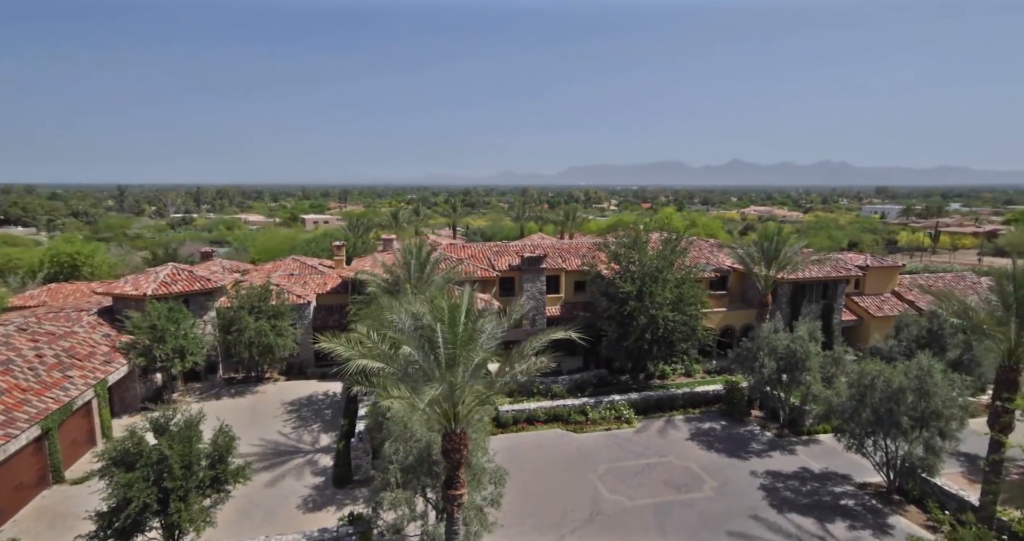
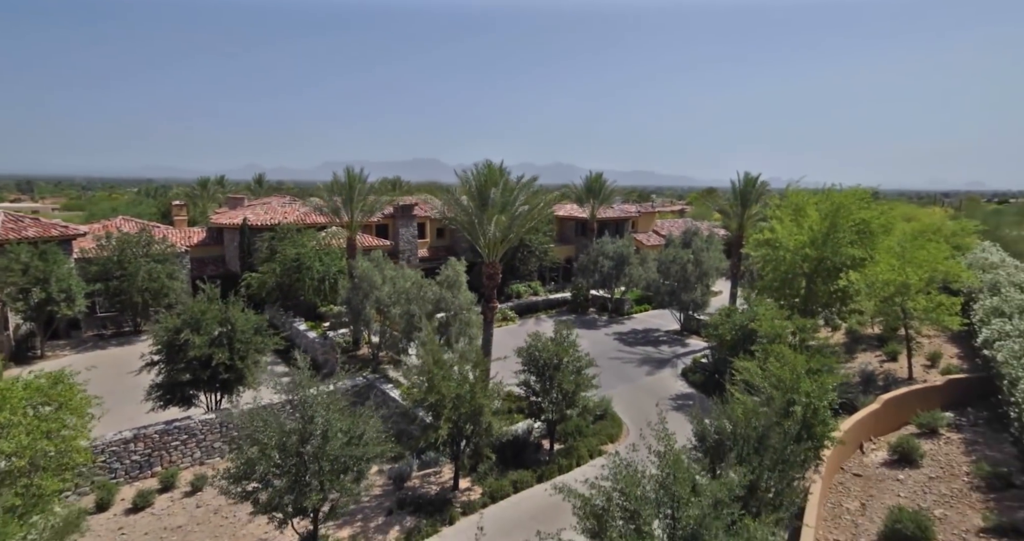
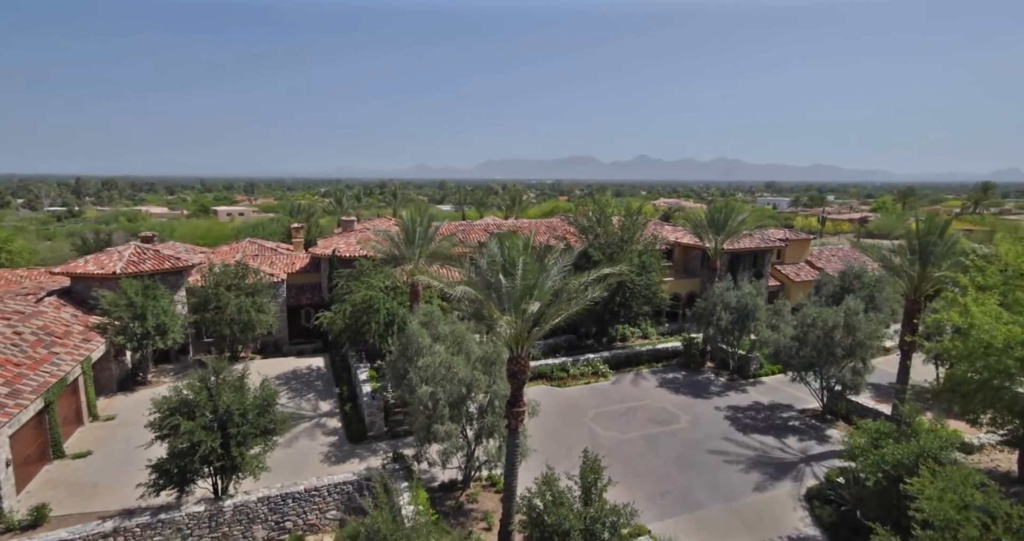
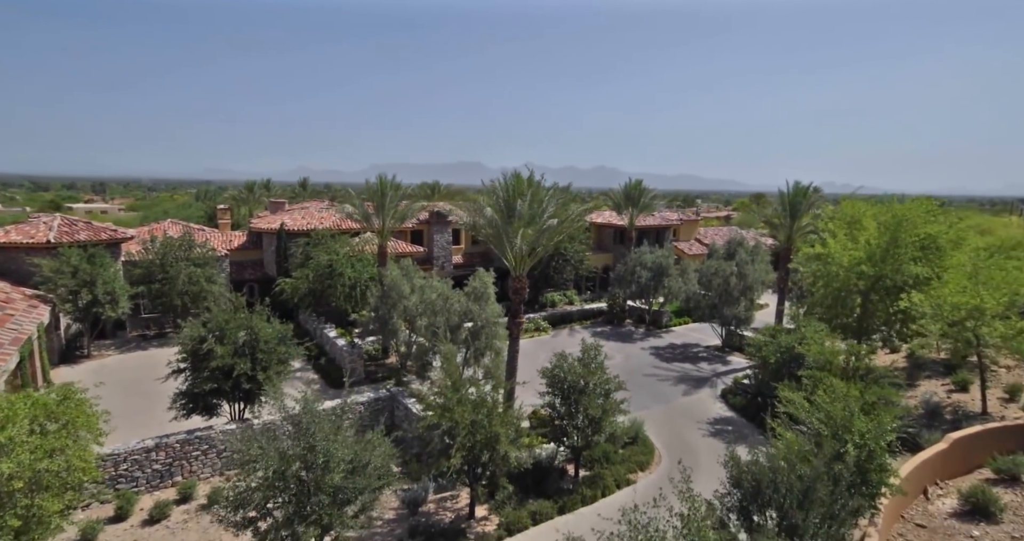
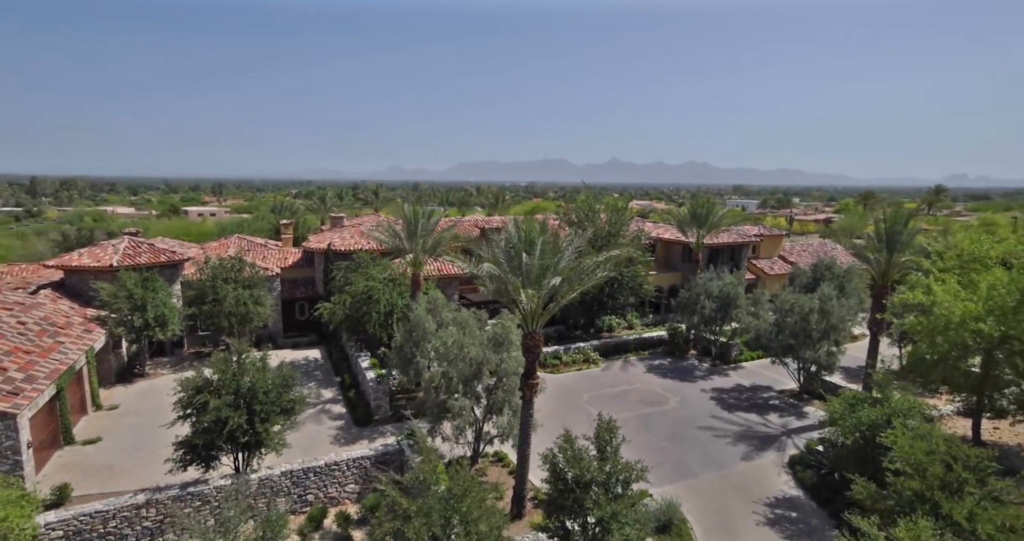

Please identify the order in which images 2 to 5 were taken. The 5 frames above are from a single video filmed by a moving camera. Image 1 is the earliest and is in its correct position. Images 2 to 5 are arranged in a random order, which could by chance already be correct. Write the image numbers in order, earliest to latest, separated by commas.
3, 5, 4, 2
